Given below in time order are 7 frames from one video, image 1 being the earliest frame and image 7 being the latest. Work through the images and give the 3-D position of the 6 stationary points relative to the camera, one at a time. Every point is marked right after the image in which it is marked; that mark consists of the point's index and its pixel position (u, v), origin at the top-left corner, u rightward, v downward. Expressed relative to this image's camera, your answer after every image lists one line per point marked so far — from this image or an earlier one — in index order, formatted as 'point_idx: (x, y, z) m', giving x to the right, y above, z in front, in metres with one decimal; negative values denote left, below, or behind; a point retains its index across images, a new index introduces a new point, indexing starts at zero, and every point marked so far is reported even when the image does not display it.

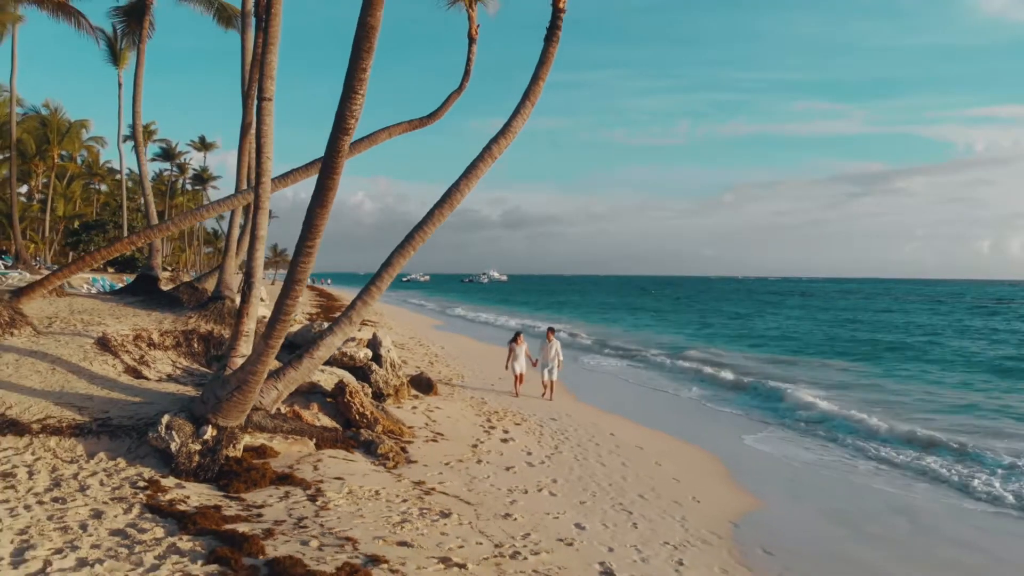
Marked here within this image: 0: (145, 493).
0: (-2.9, -1.6, +5.0) m
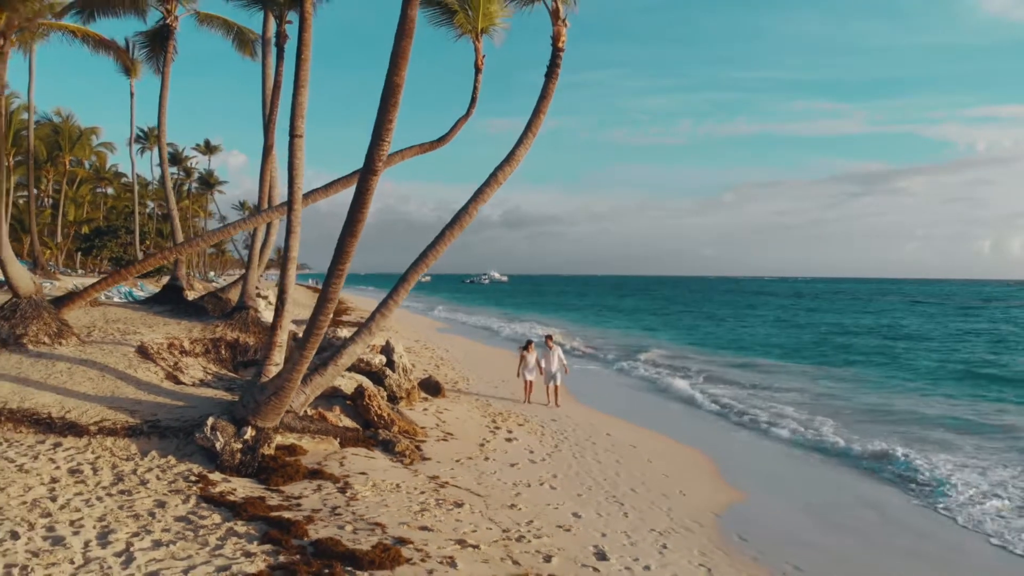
0: (-2.9, -1.8, +5.7) m
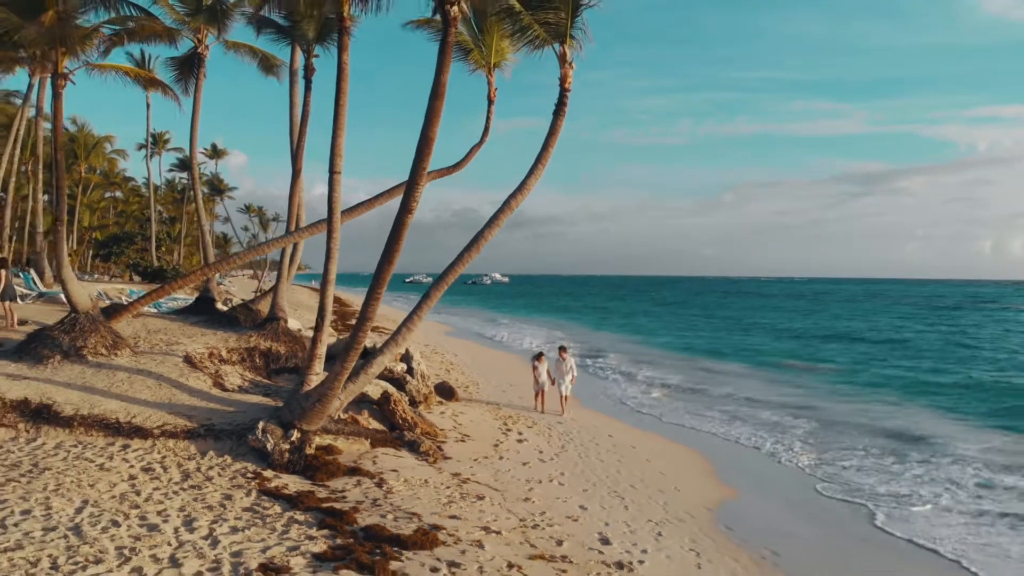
0: (-2.7, -2.0, +6.6) m
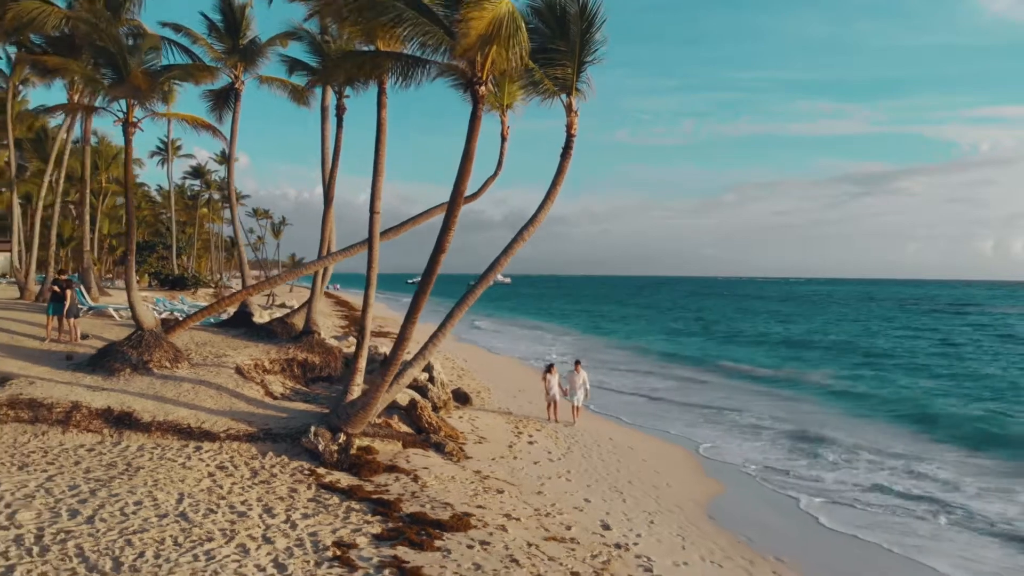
0: (-2.5, -2.4, +7.8) m
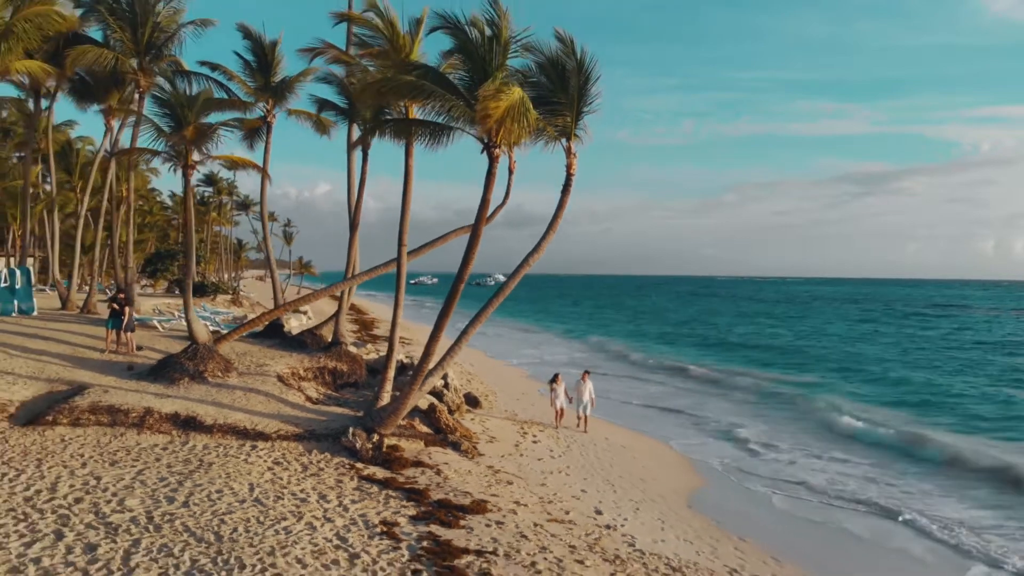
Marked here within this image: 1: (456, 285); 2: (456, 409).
0: (-2.4, -2.7, +9.3) m
1: (-0.9, 0.0, +9.7) m
2: (-1.2, -2.6, +13.3) m
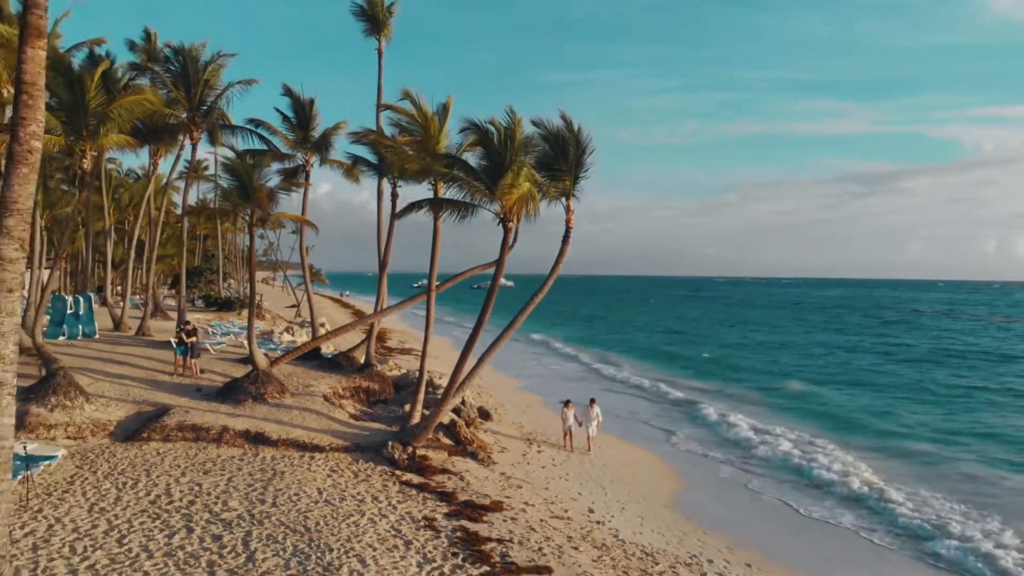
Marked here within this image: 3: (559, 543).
0: (-2.2, -3.5, +11.6) m
1: (-0.7, -0.8, +11.9) m
2: (-1.0, -3.4, +15.6) m
3: (+0.7, -3.9, +9.4) m
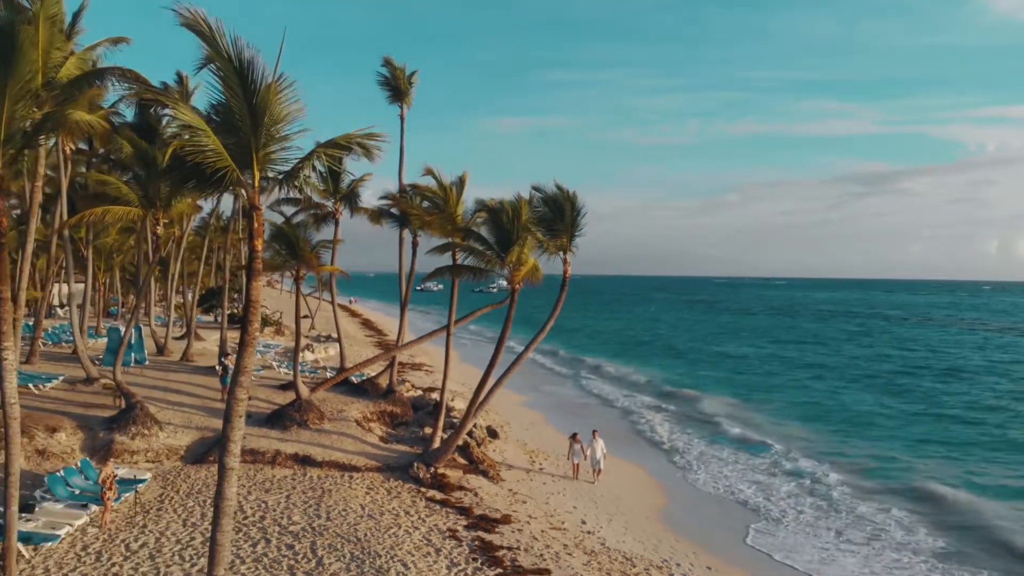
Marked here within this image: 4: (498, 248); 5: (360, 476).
0: (-2.0, -4.6, +14.0) m
1: (-0.6, -1.9, +14.3) m
2: (-0.9, -4.5, +18.0) m
3: (+0.8, -5.0, +11.8) m
4: (-0.3, +0.9, +13.6) m
5: (-3.5, -4.4, +14.5) m
